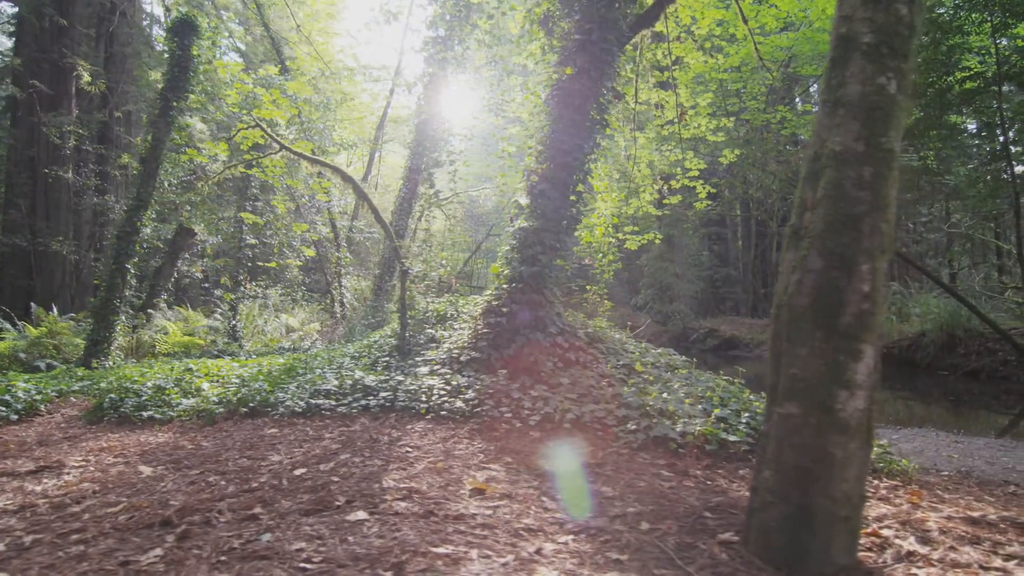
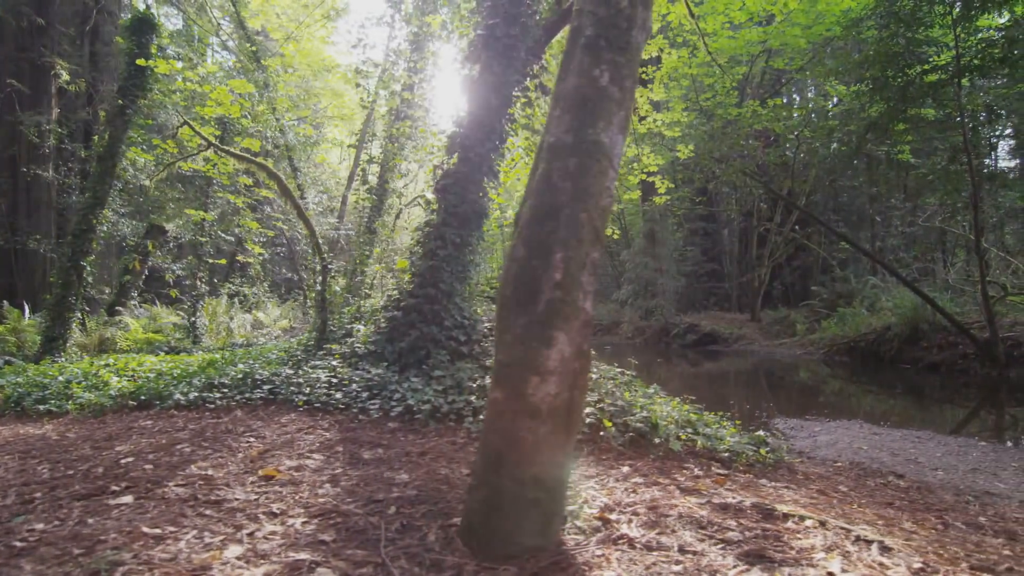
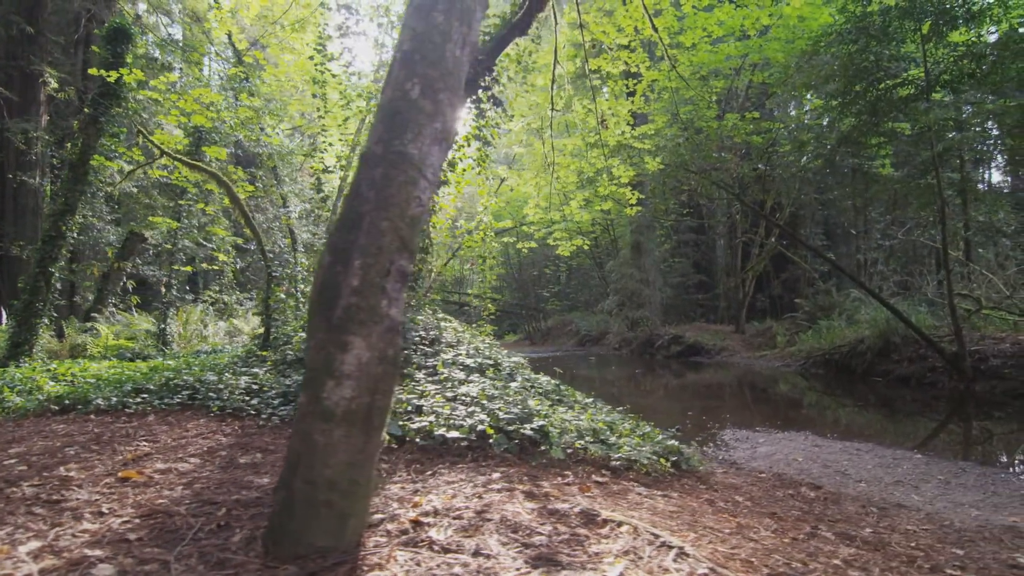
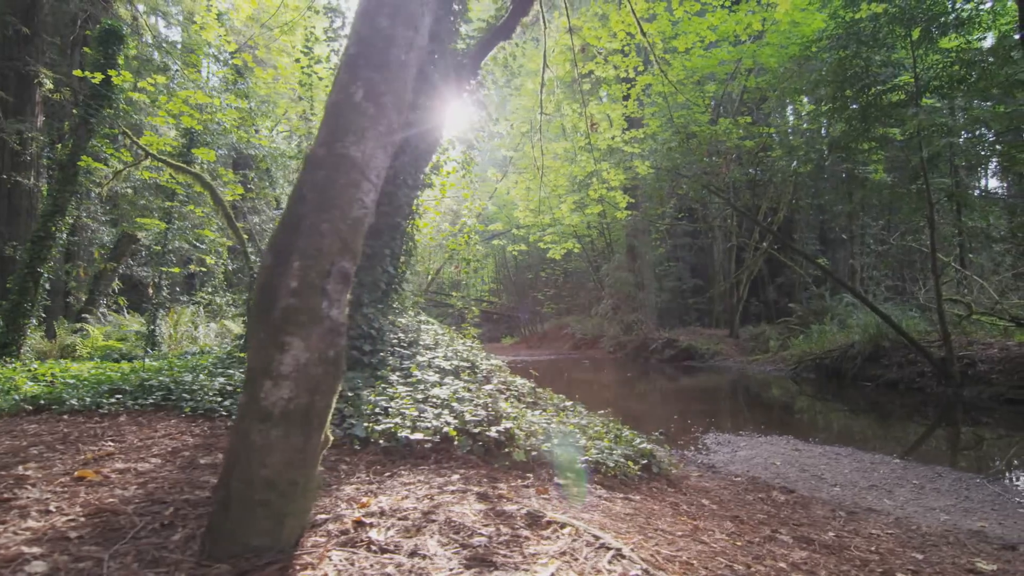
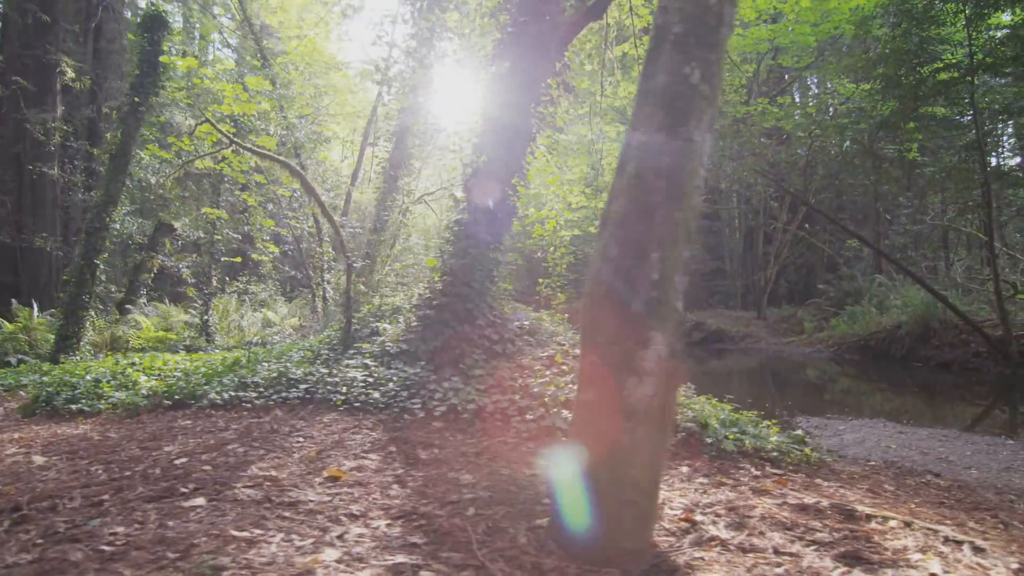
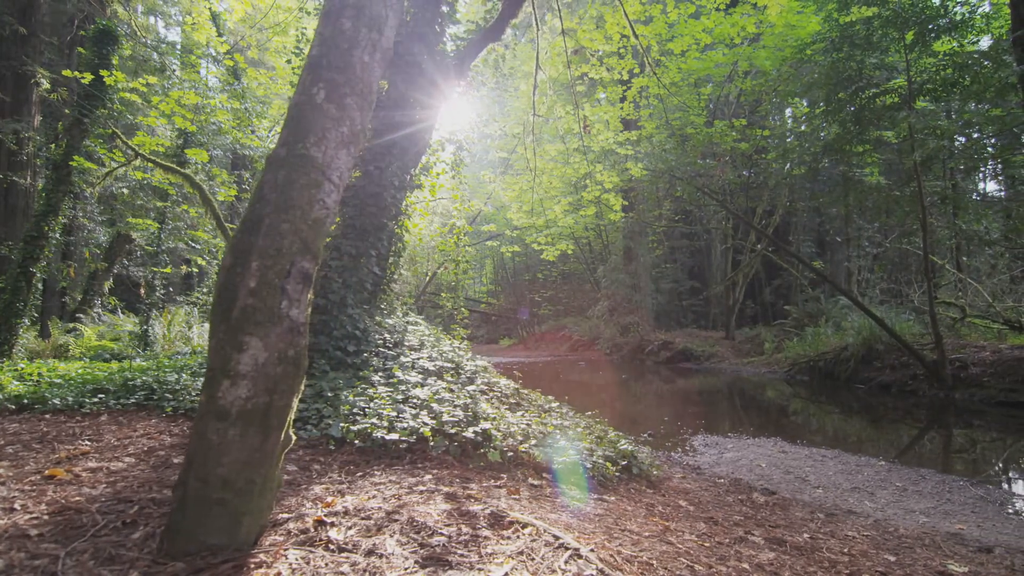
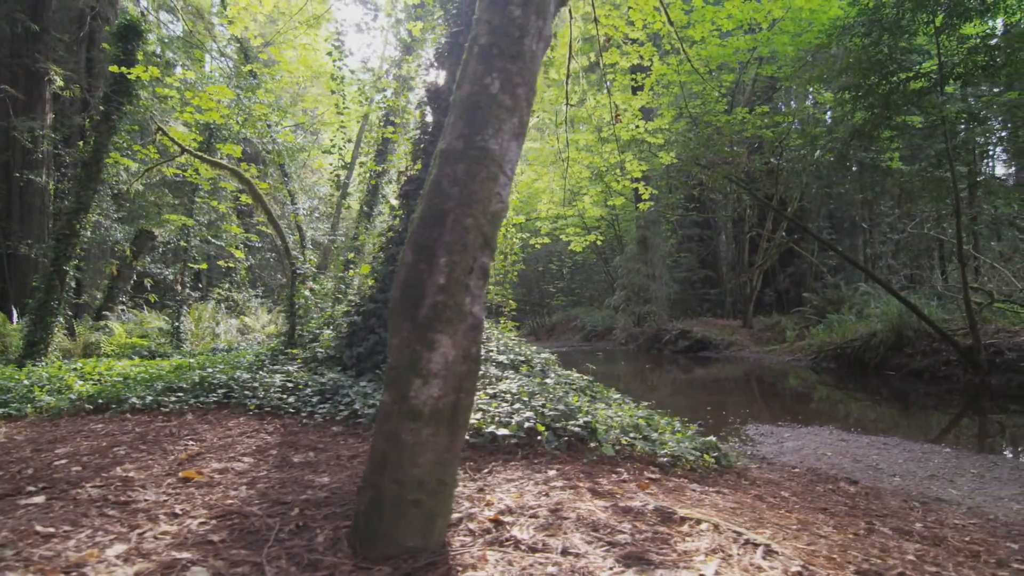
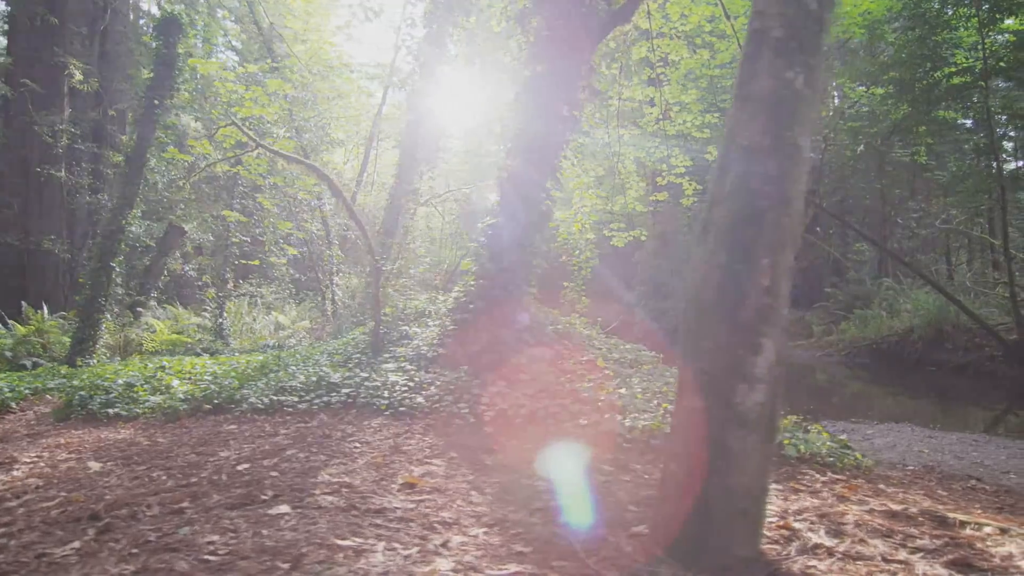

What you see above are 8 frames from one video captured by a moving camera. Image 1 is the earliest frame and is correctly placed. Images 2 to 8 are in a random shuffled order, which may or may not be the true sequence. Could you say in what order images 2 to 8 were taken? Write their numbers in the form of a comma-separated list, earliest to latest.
8, 5, 2, 7, 3, 4, 6
